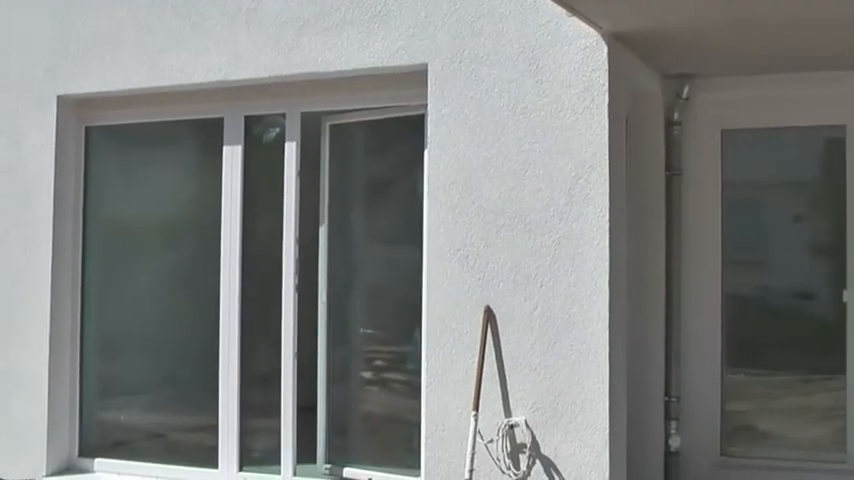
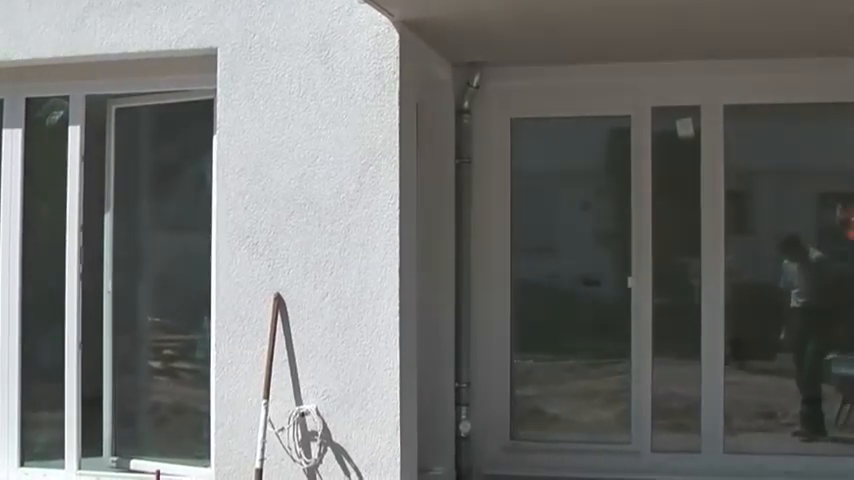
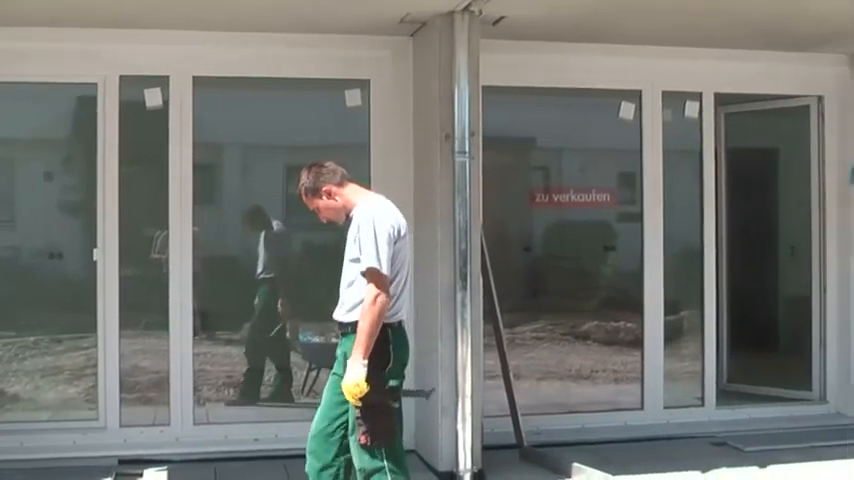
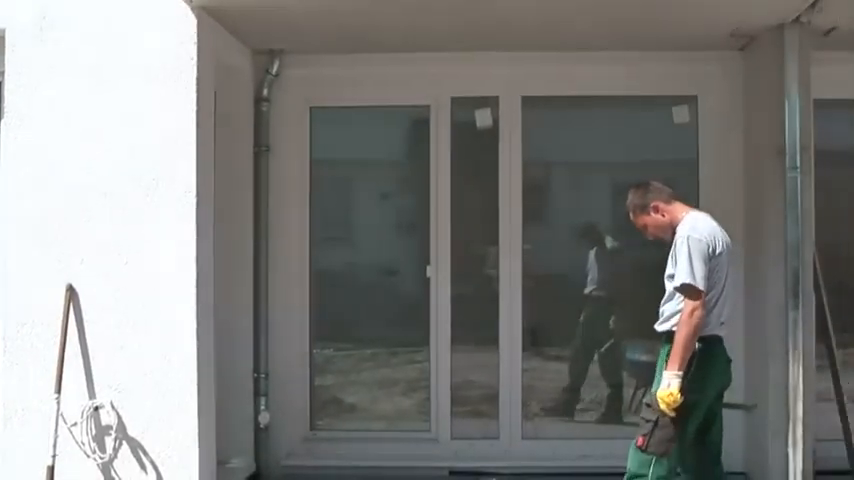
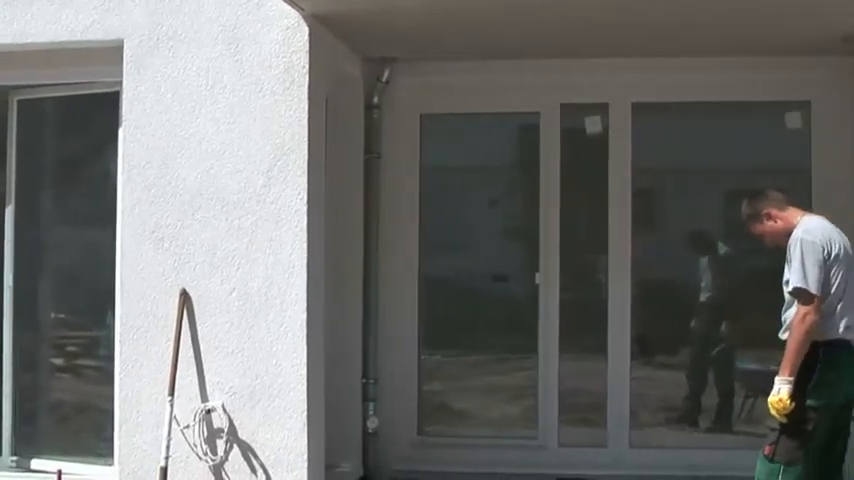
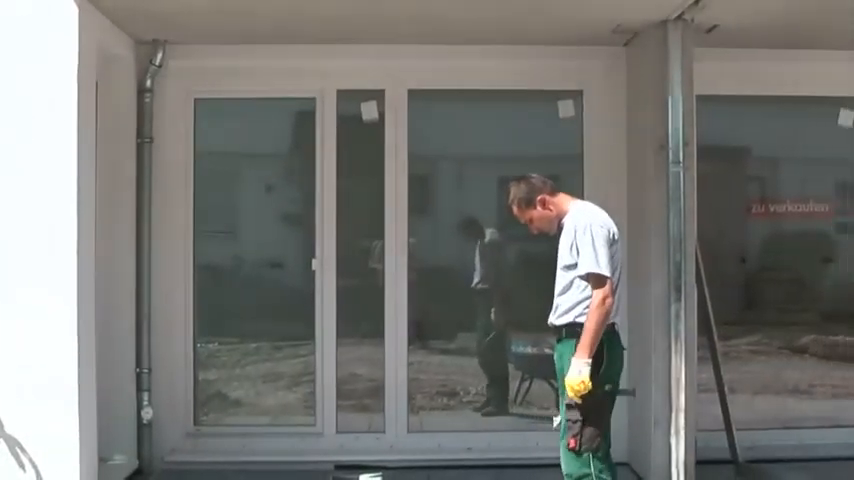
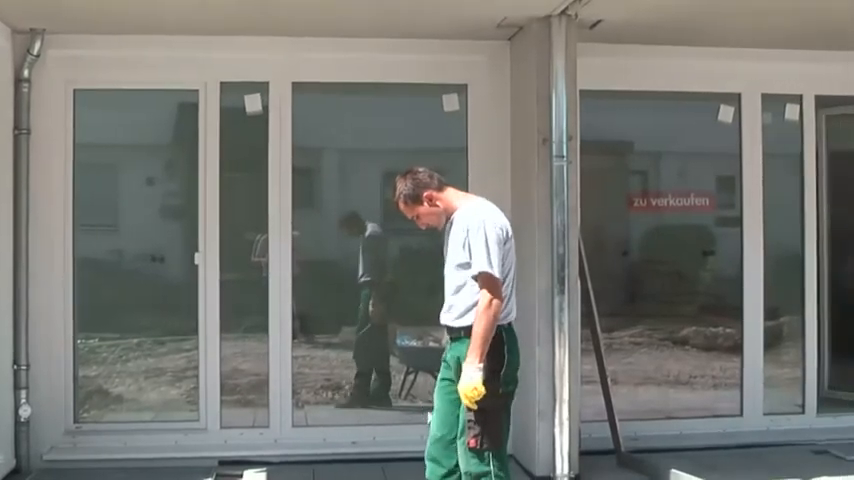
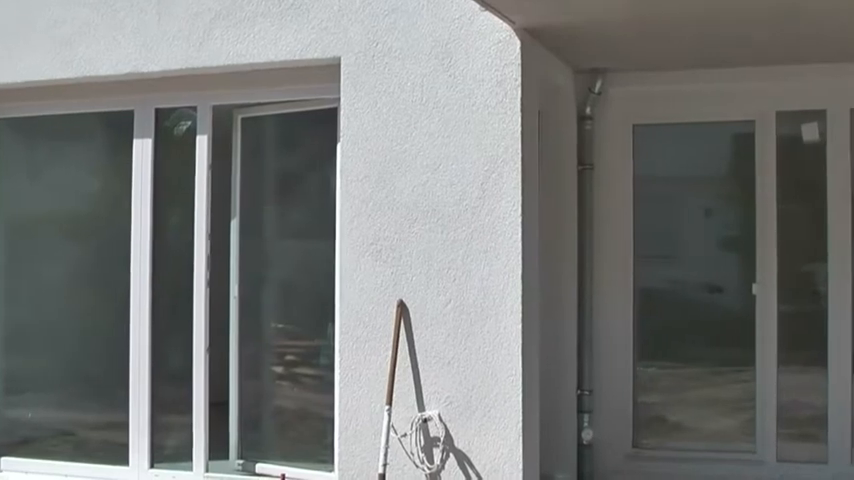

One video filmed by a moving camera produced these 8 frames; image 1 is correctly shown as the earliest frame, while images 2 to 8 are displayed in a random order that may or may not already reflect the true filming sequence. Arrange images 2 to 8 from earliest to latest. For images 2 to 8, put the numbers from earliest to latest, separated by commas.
8, 2, 5, 4, 6, 7, 3
